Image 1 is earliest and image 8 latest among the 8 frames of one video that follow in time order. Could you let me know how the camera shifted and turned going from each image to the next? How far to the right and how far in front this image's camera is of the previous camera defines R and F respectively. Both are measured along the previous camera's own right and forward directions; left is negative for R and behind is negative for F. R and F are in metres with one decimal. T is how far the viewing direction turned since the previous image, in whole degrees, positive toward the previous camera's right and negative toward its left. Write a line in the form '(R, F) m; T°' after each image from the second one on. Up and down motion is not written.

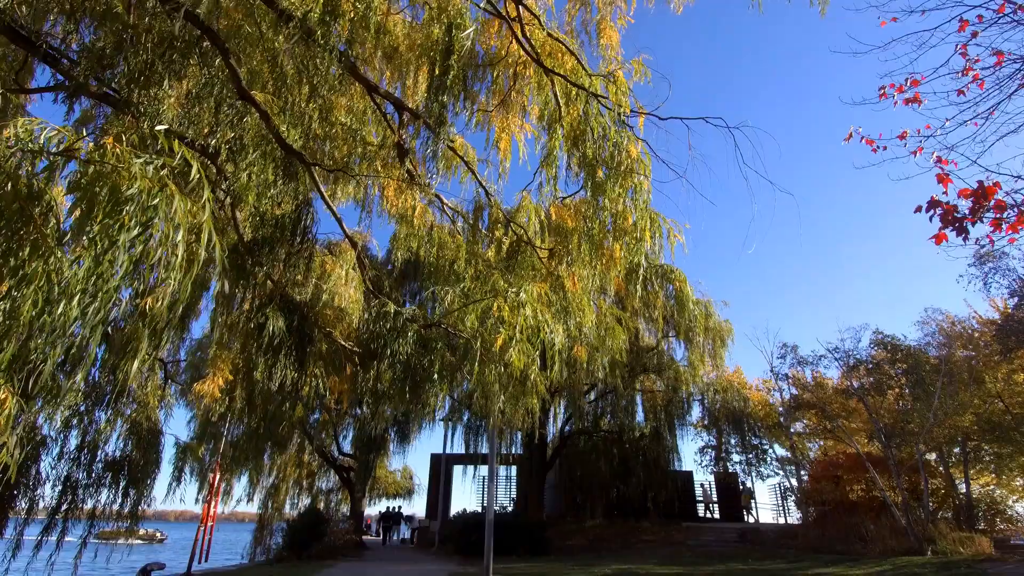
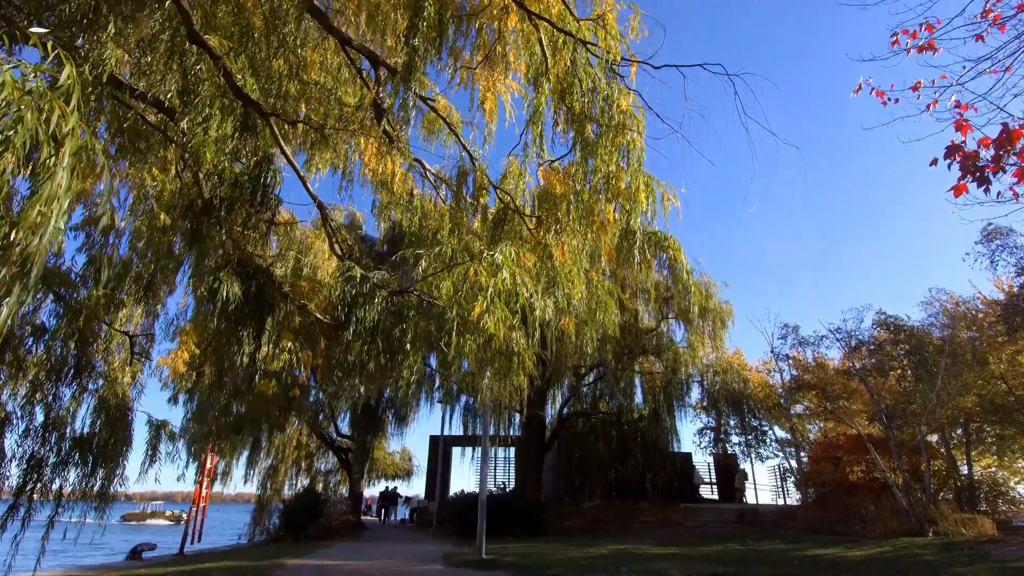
(+0.1, +0.2) m; 0°
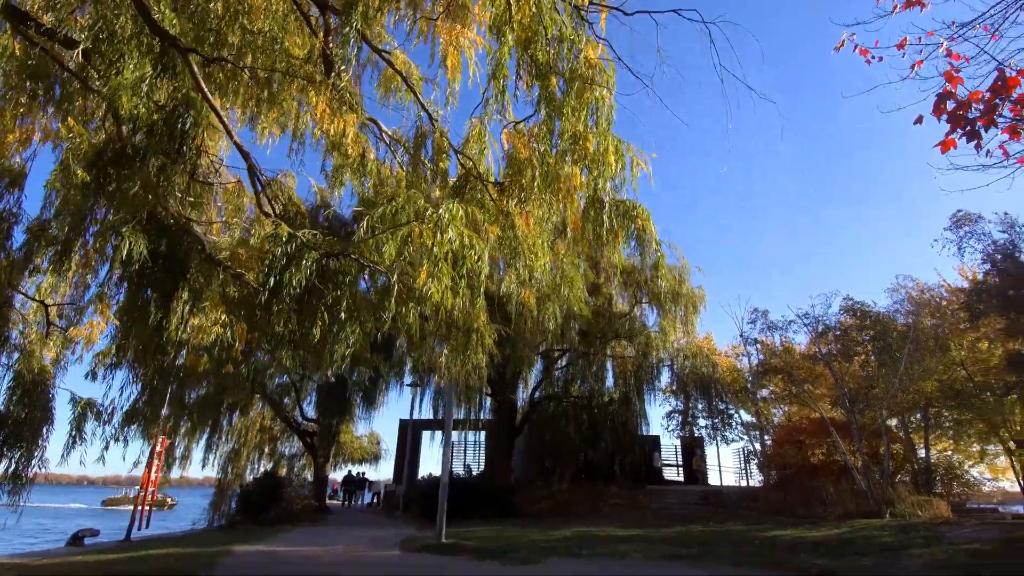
(+0.1, +0.2) m; +2°
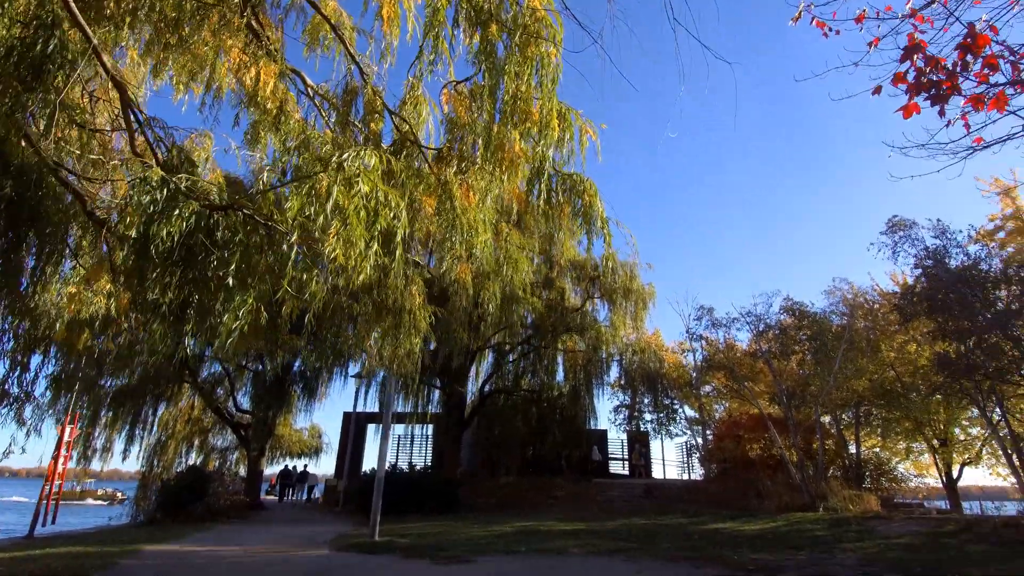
(0.0, +0.2) m; +4°
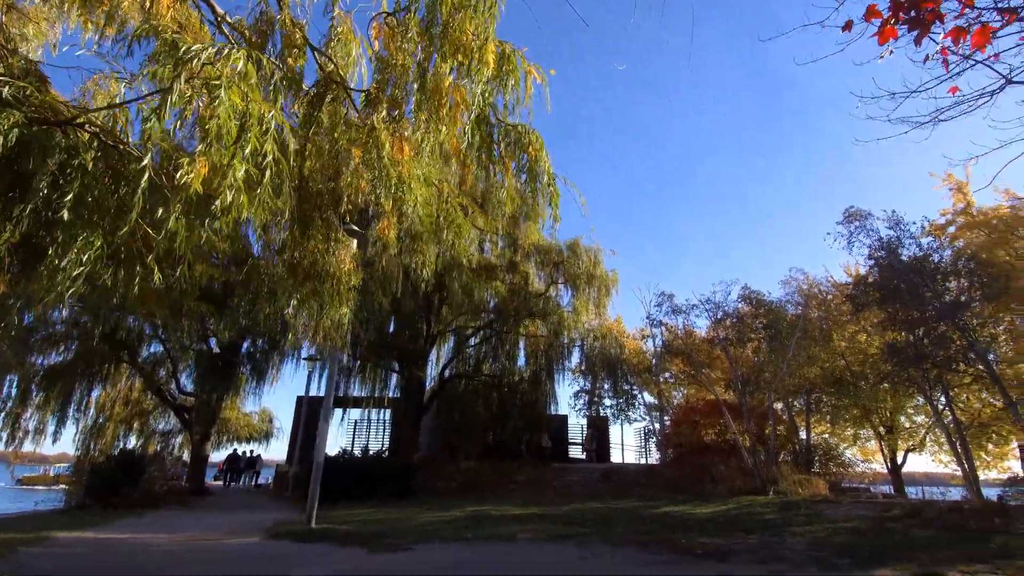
(+0.1, +0.2) m; +3°
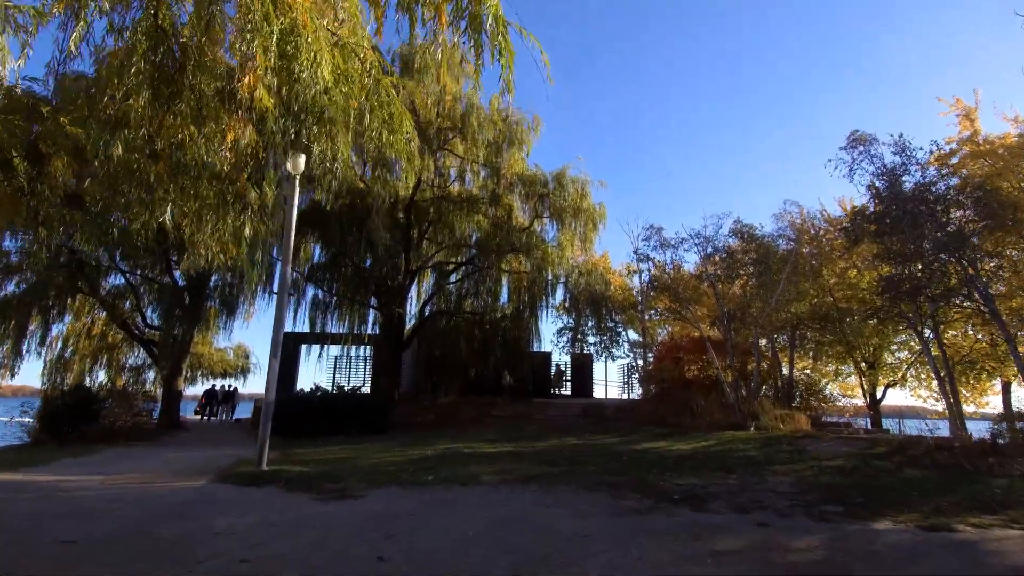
(+0.2, +0.7) m; +1°
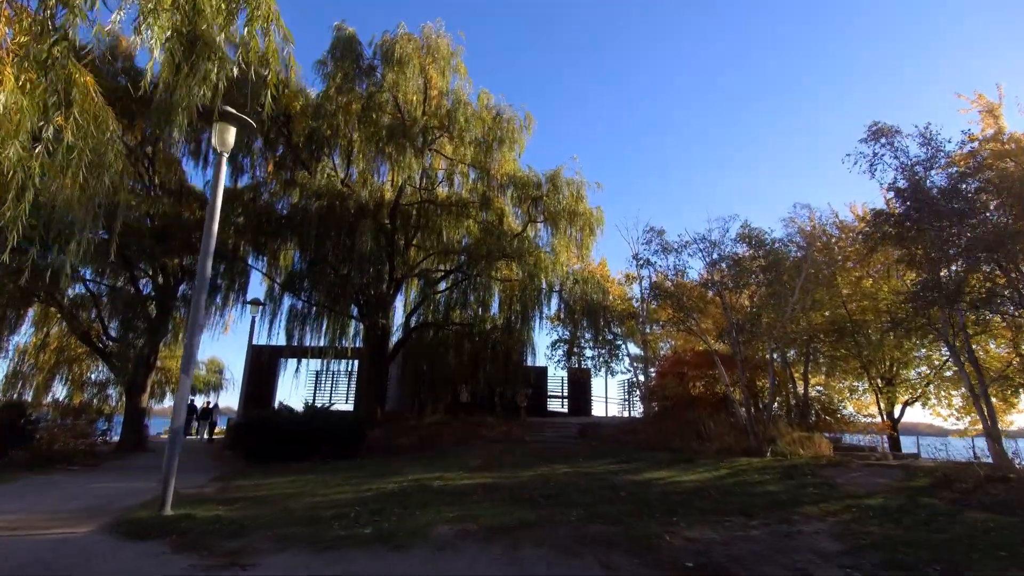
(+0.3, +1.3) m; 0°
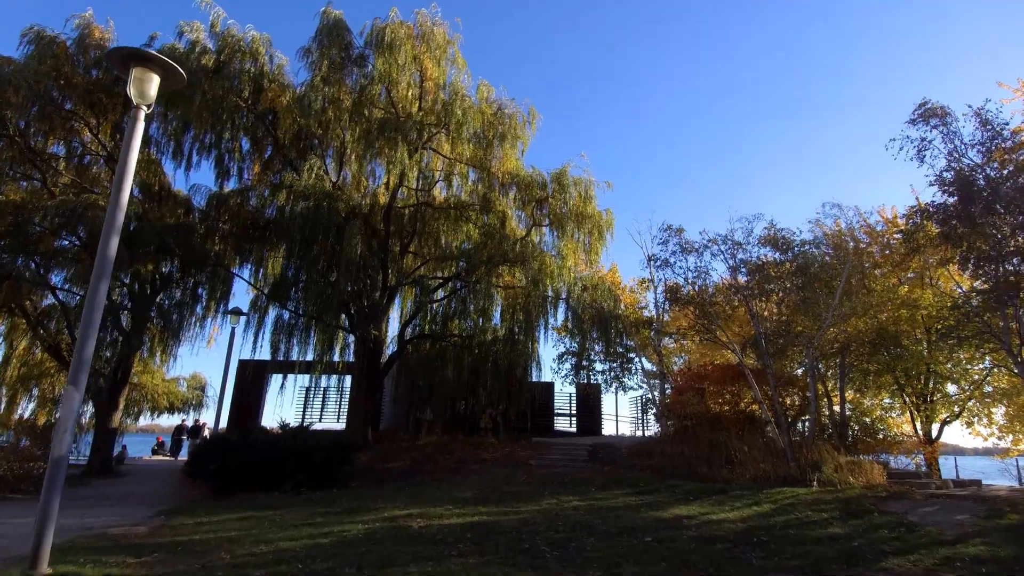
(+0.1, +1.4) m; -1°
